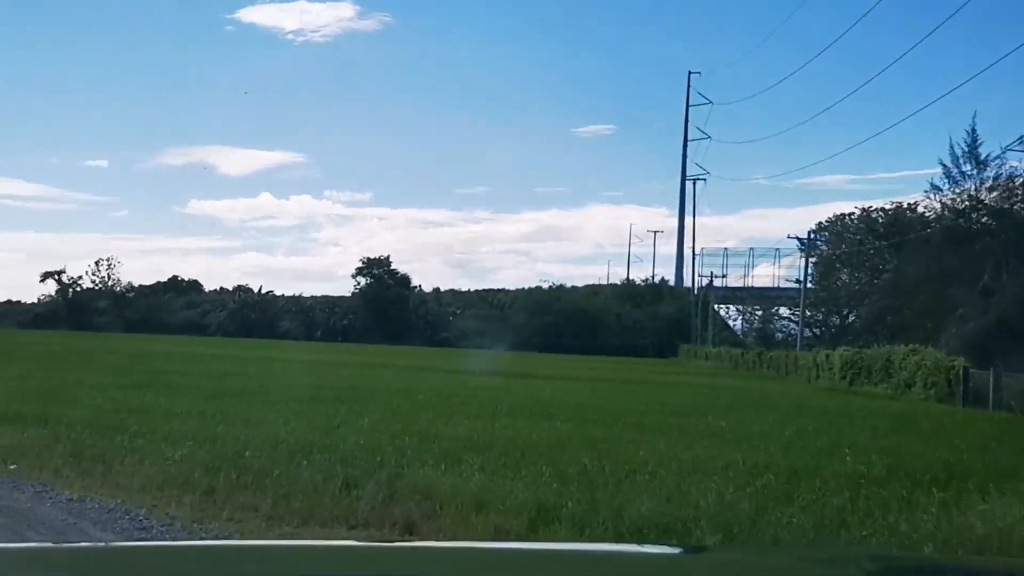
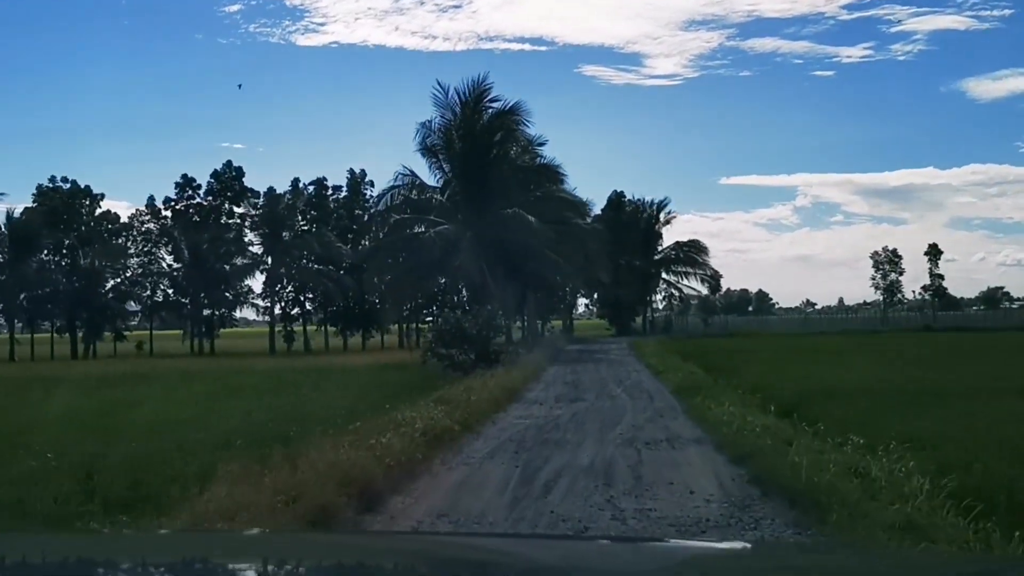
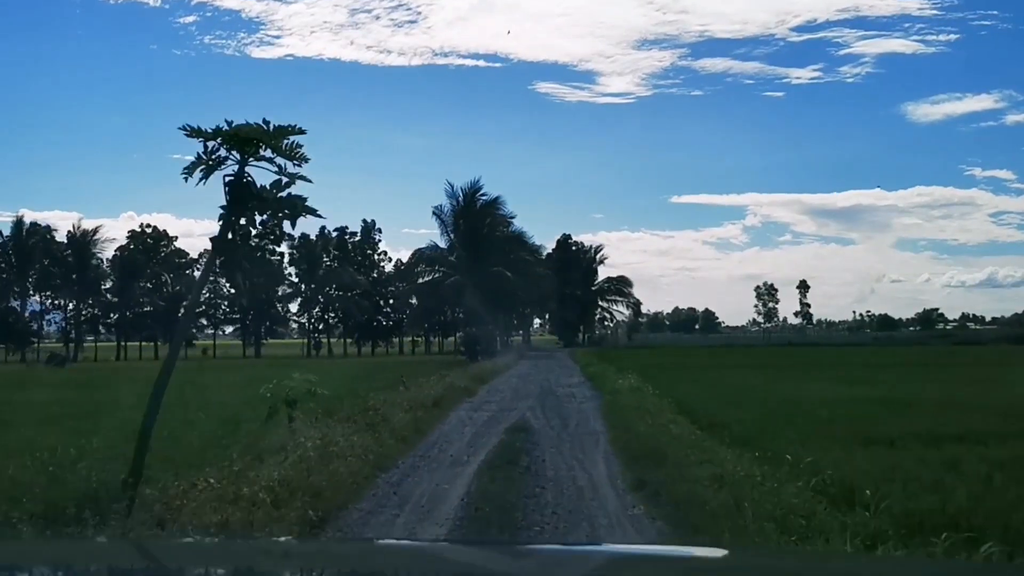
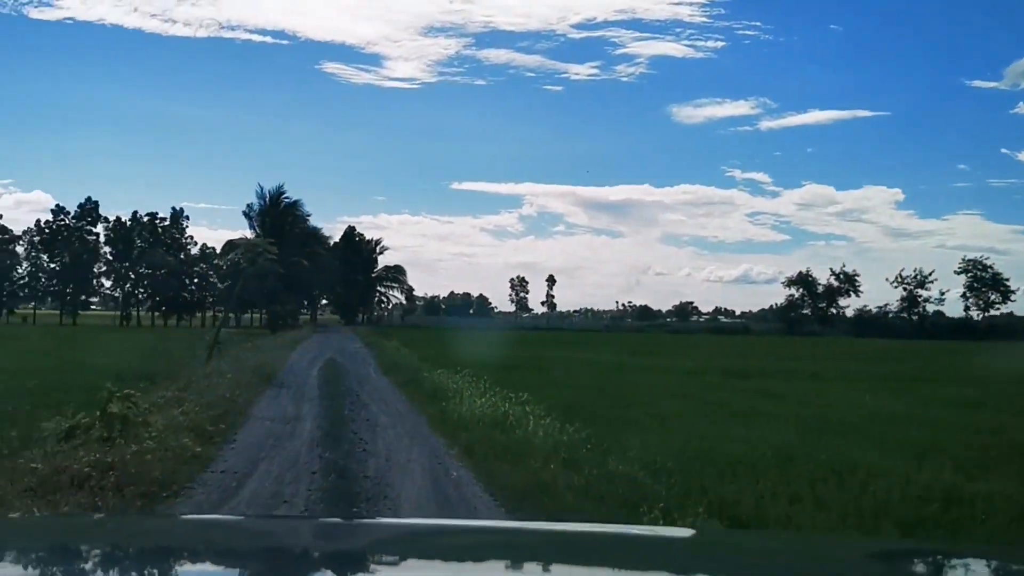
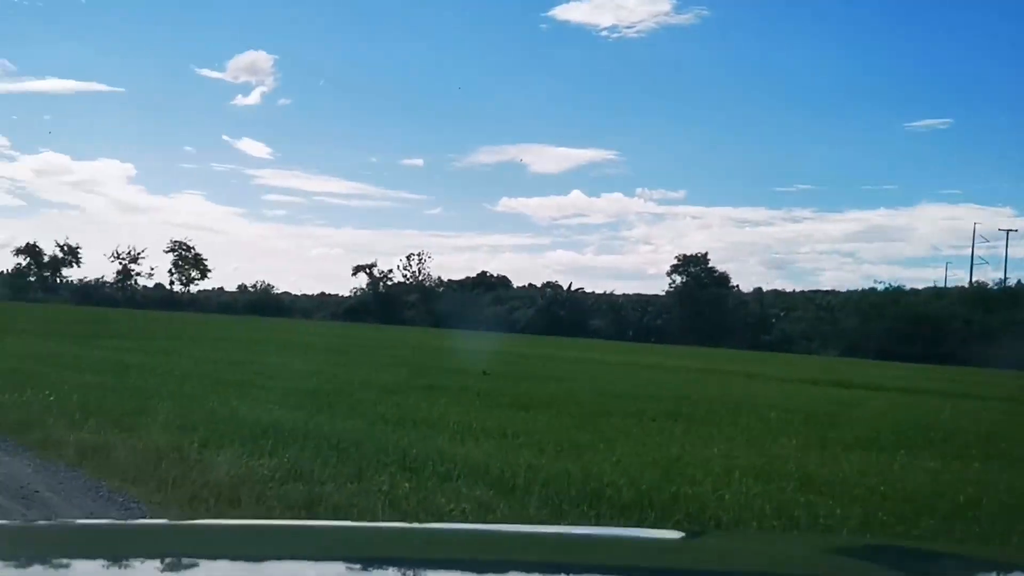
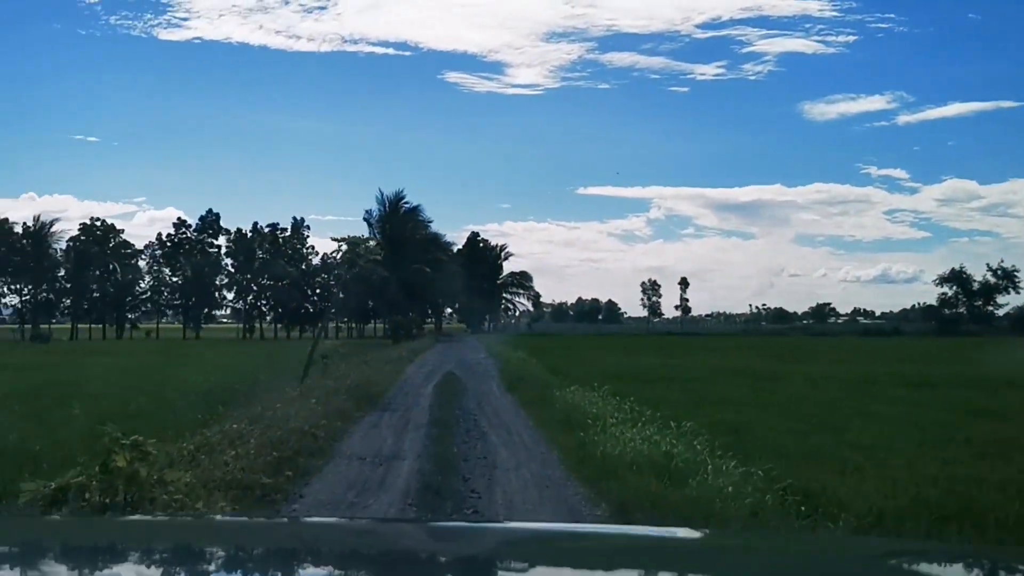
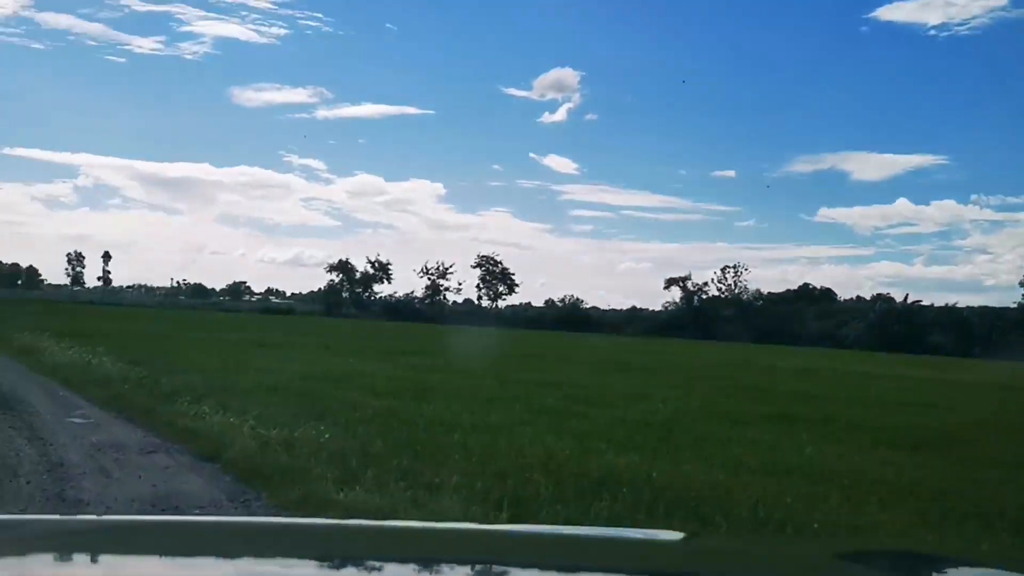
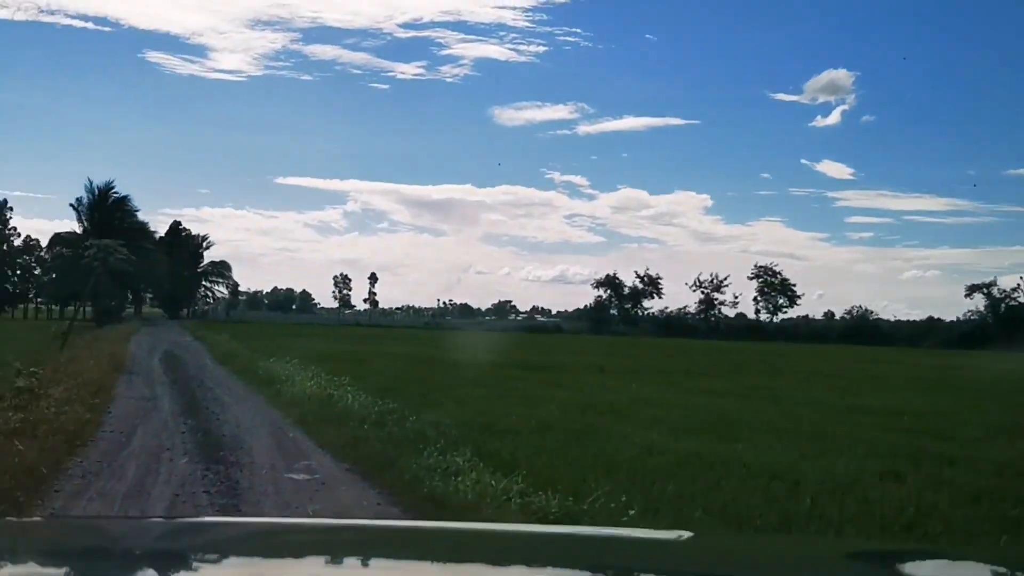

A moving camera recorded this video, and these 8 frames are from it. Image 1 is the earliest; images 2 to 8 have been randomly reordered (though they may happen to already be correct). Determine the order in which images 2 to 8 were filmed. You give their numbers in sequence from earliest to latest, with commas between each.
5, 7, 8, 4, 6, 3, 2
